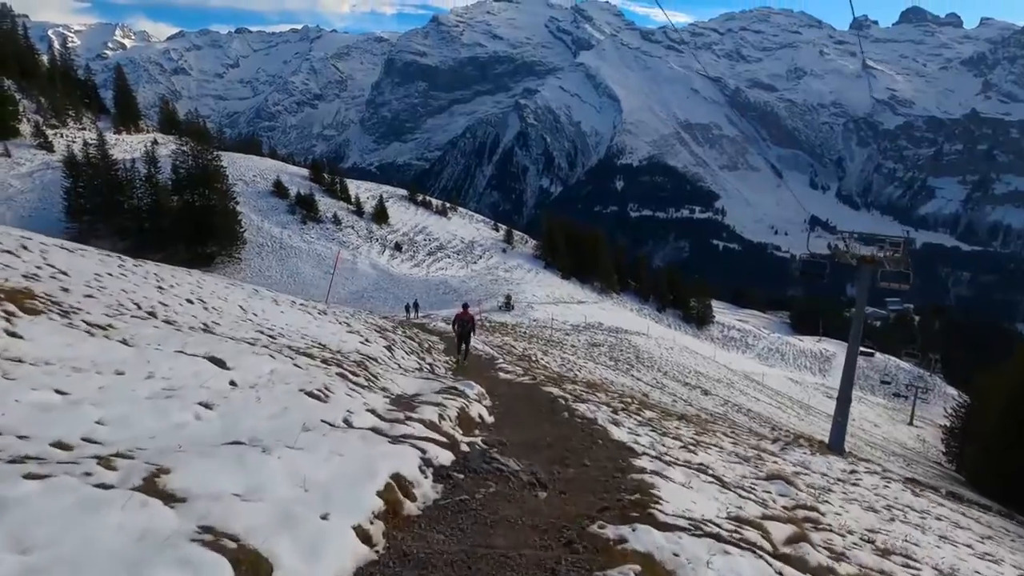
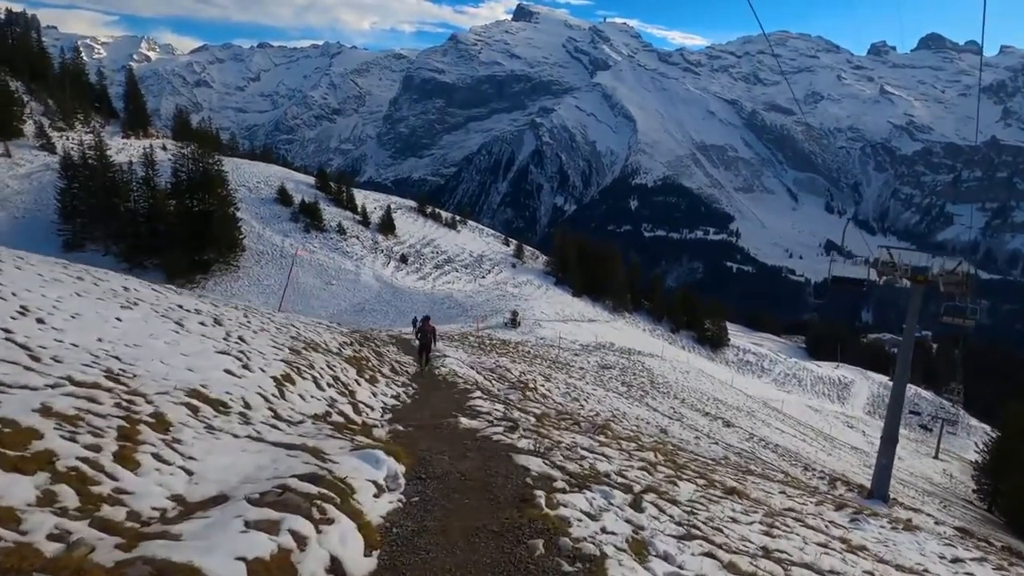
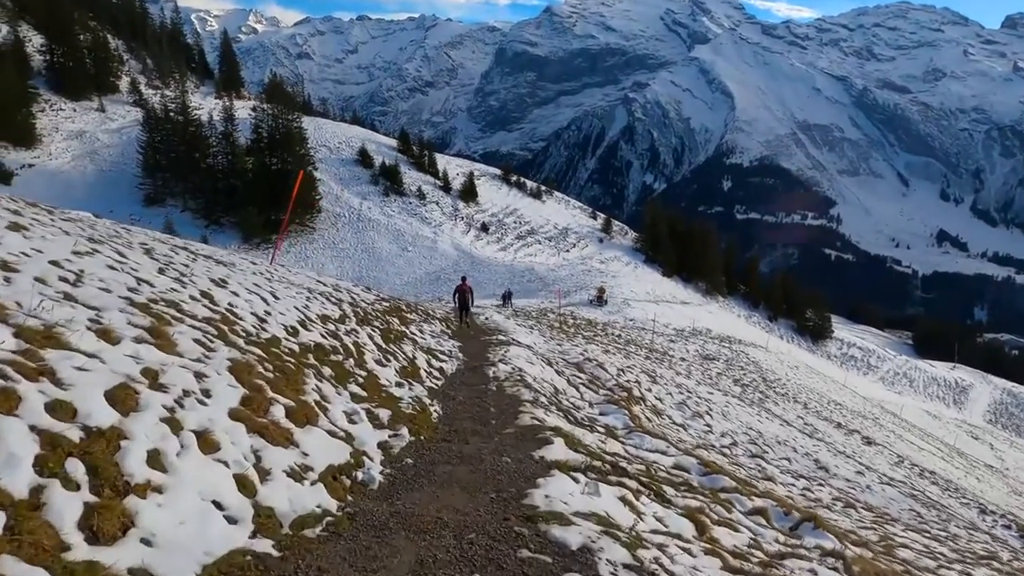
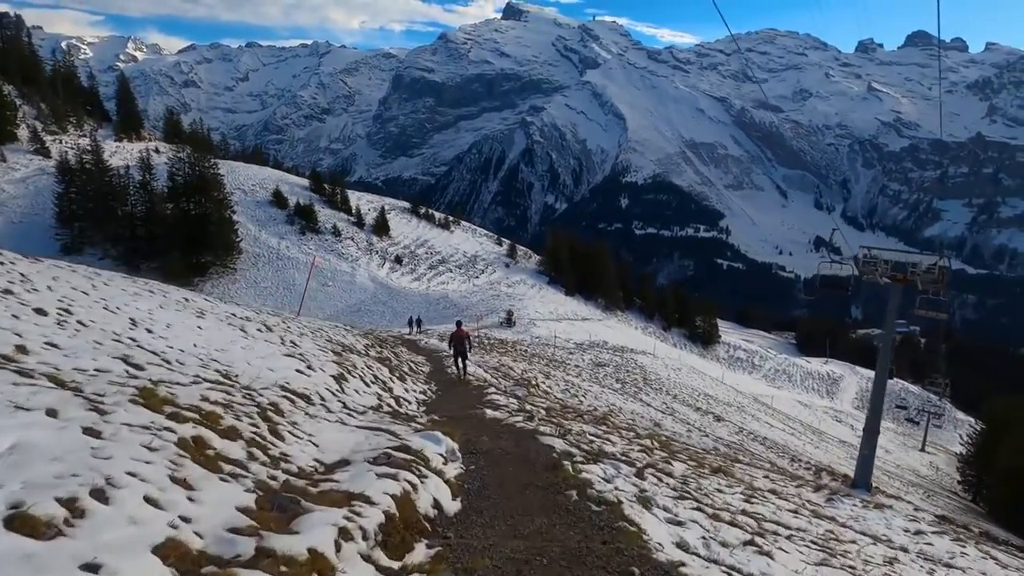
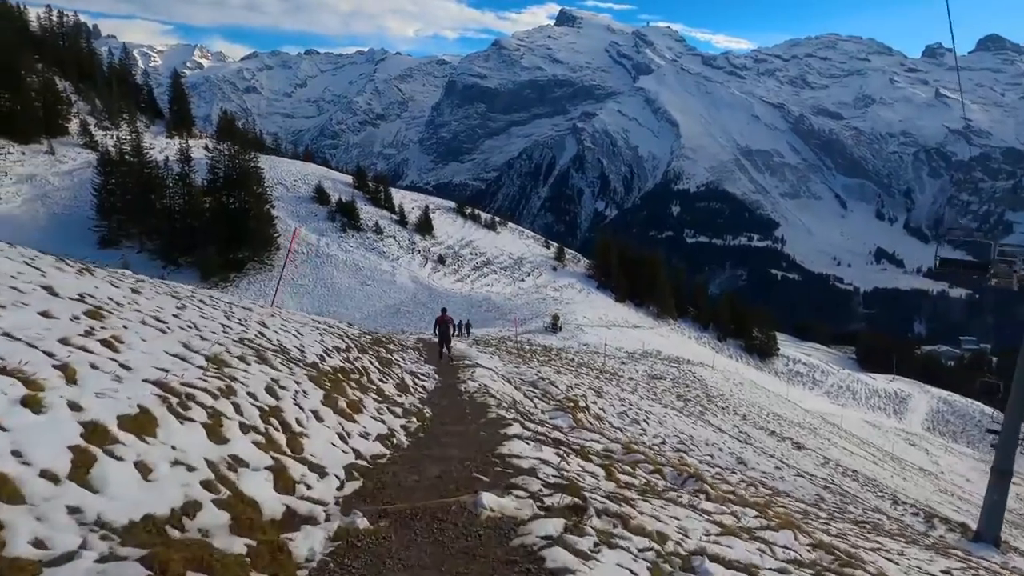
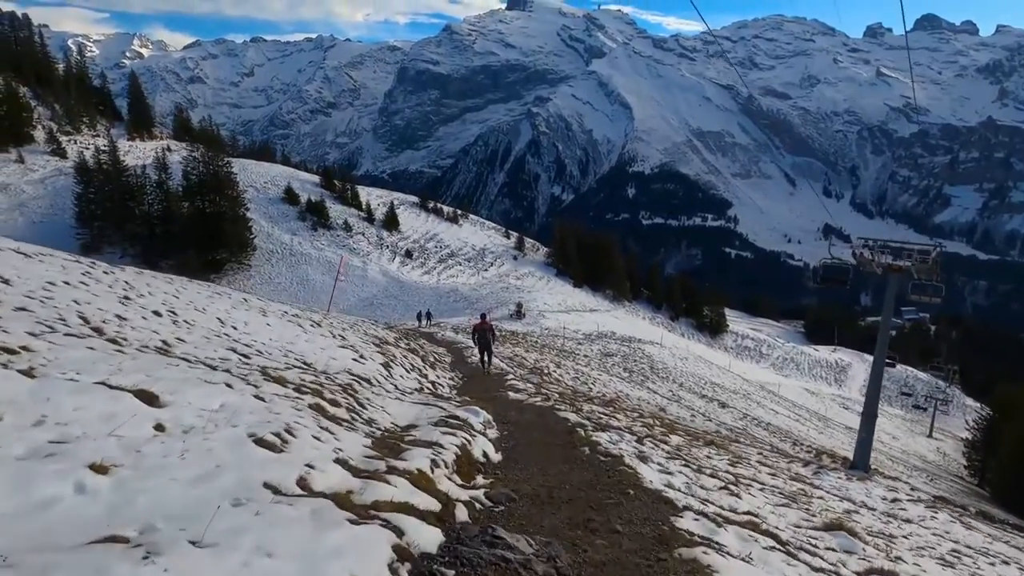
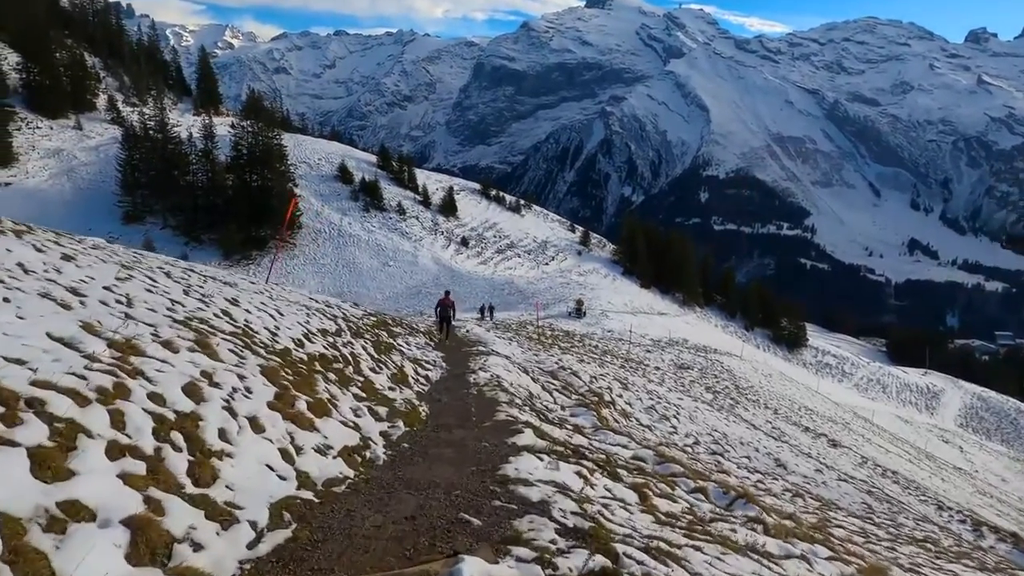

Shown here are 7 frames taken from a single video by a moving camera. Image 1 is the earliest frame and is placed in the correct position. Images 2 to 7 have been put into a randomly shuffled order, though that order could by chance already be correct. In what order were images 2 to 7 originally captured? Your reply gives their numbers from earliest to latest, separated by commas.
6, 4, 2, 5, 7, 3
